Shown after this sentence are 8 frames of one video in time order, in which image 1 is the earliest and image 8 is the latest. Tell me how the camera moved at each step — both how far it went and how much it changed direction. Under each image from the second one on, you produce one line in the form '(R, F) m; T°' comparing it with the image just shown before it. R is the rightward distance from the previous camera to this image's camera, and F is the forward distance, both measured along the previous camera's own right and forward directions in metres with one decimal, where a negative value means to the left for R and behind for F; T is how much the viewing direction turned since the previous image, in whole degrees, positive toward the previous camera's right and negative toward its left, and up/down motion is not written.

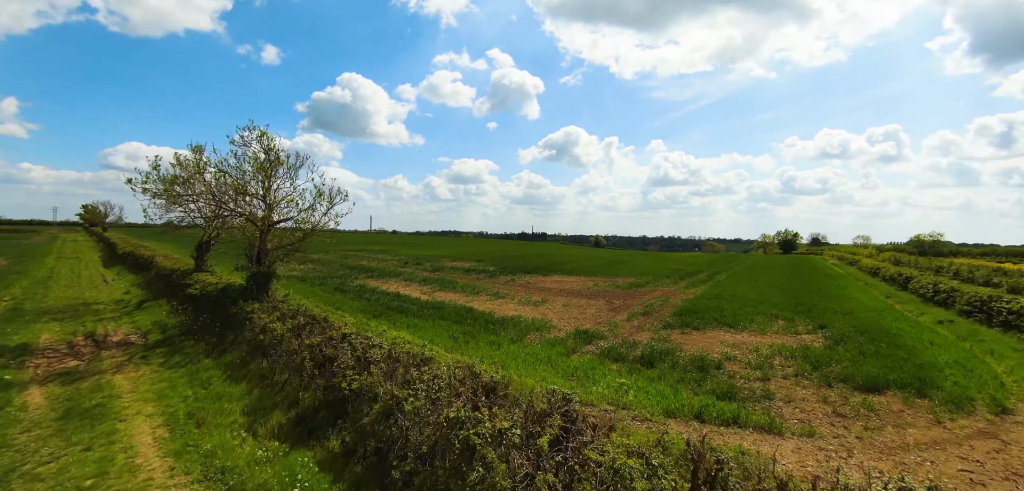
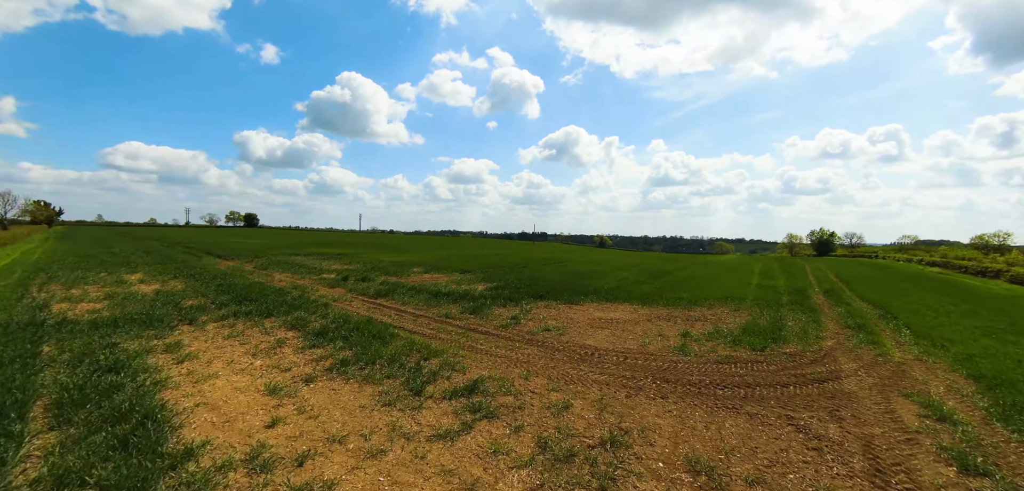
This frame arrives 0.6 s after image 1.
(-0.1, +14.8) m; 0°
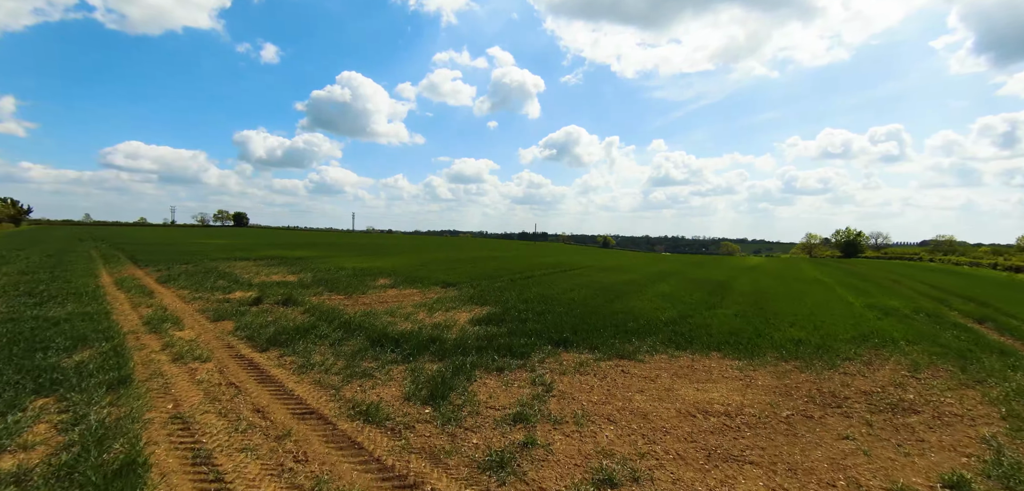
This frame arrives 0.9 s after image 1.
(0.0, +8.6) m; 0°
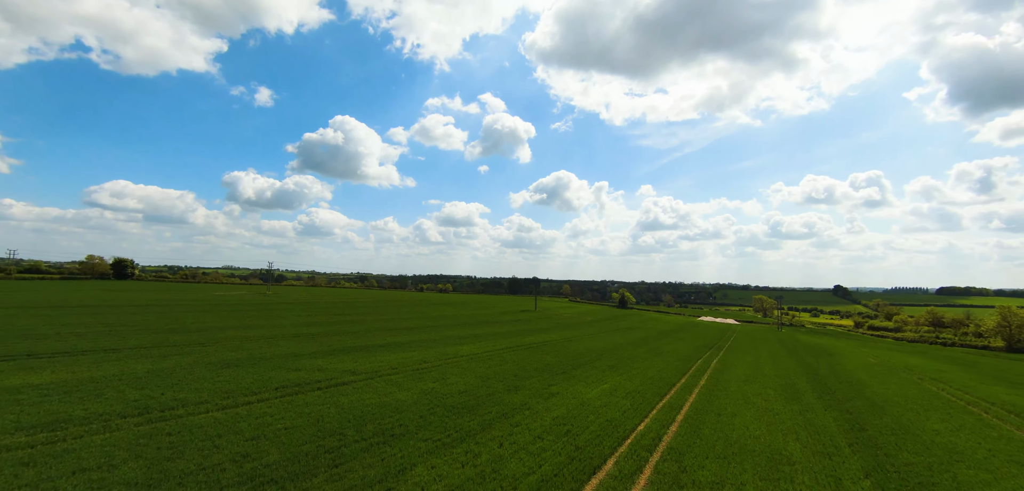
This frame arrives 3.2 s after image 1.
(-0.1, +52.4) m; +1°
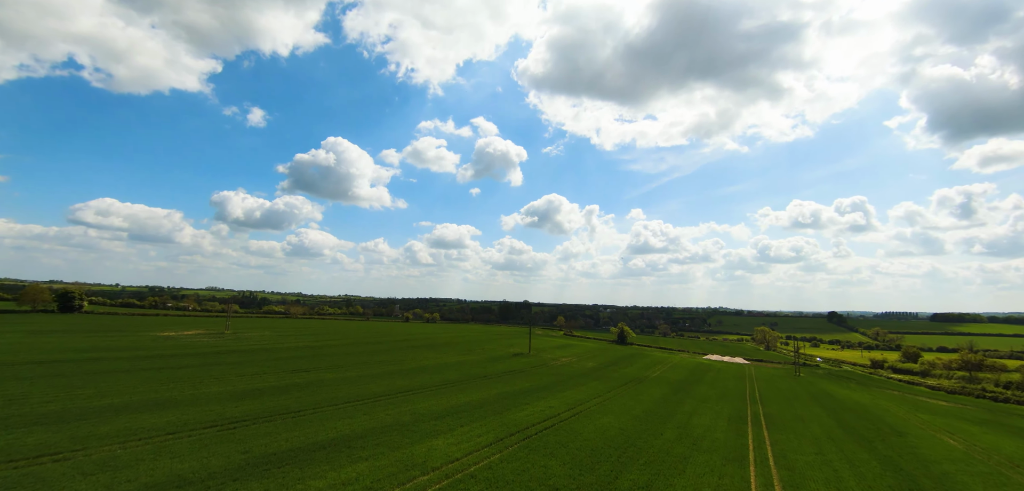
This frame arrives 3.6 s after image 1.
(-0.2, +10.9) m; +1°
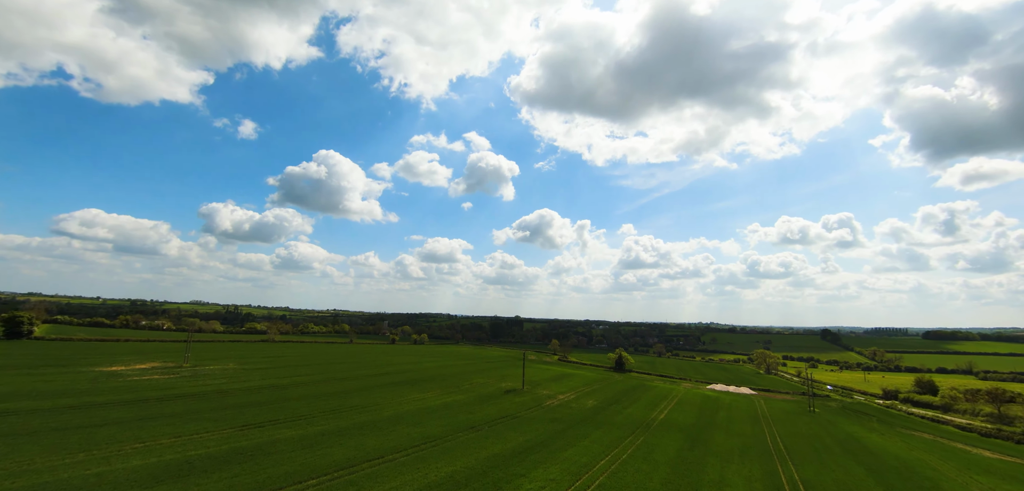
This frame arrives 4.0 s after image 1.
(-0.2, +8.2) m; +1°
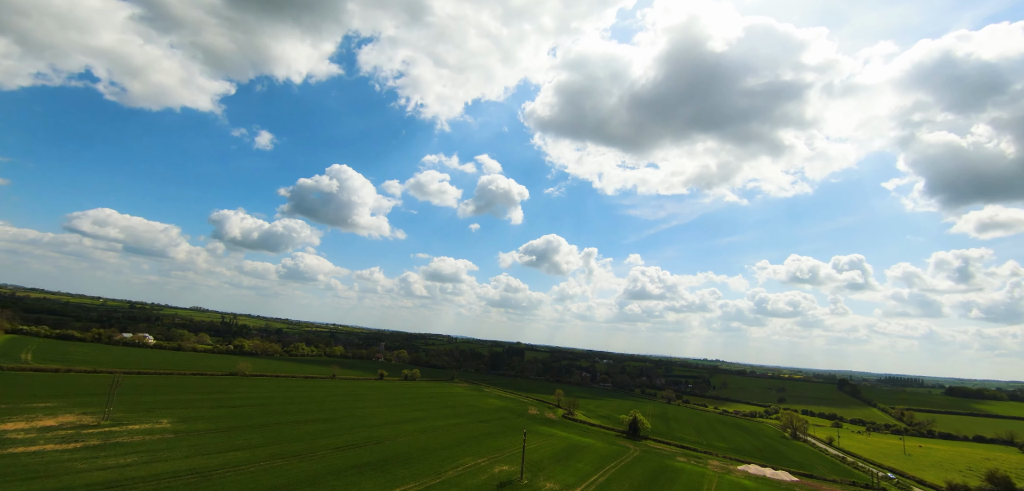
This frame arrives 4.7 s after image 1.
(-0.2, +16.8) m; -1°
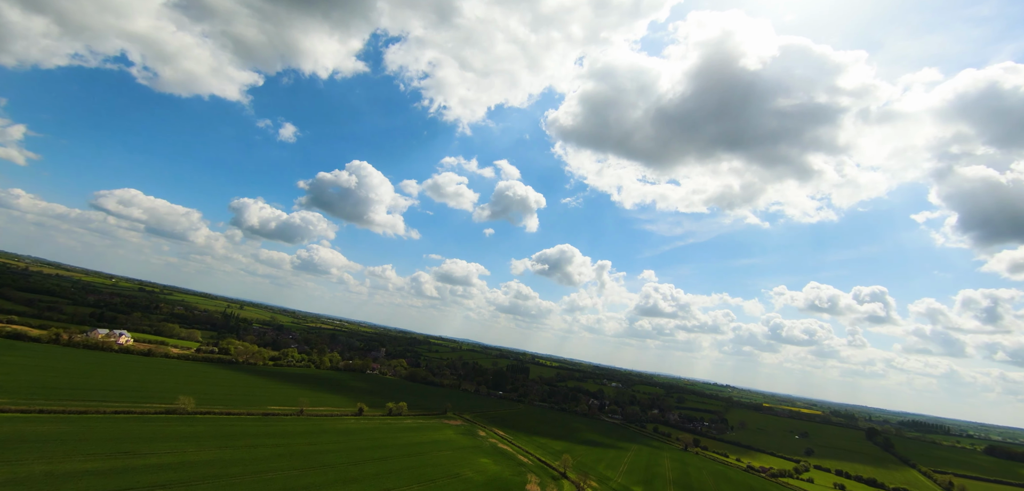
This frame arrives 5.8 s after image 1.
(+0.7, +27.6) m; -2°
